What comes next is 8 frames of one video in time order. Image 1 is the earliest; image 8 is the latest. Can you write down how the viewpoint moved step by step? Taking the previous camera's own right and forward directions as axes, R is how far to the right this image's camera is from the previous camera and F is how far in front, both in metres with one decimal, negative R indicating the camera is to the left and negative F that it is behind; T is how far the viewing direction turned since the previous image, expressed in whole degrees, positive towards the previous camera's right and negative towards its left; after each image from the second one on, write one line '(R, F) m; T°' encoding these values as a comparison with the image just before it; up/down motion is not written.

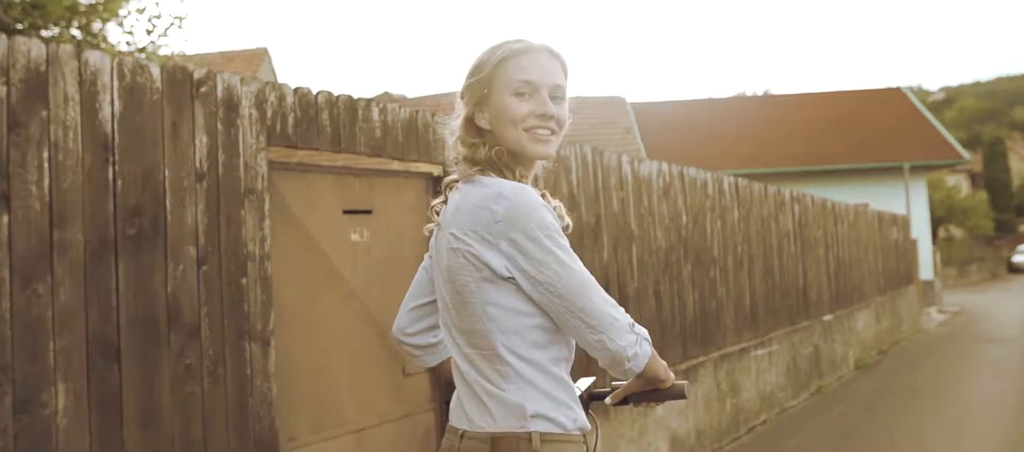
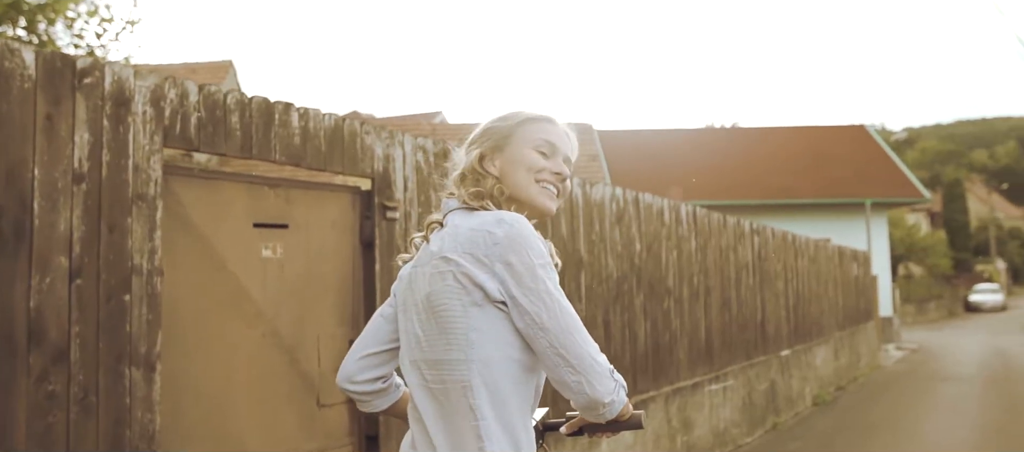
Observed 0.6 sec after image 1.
(+0.2, +0.4) m; +2°
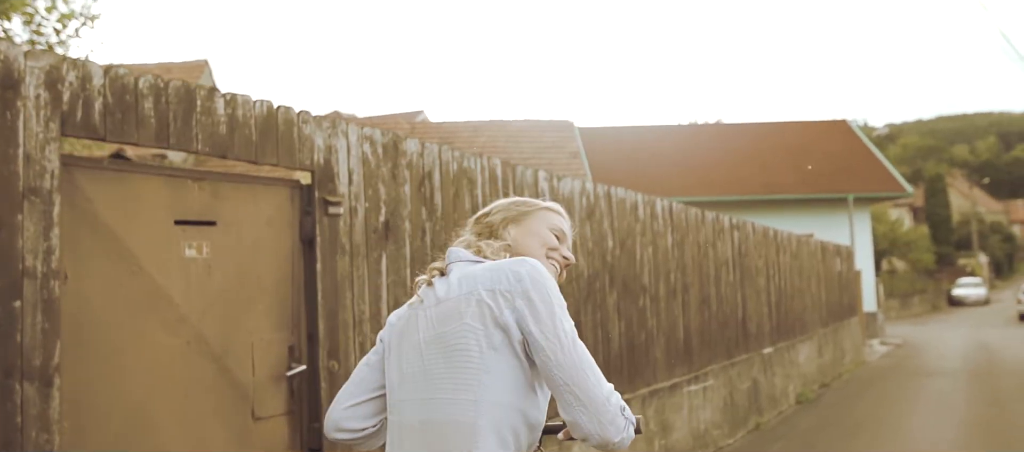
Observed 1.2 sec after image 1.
(+0.2, +0.3) m; +1°
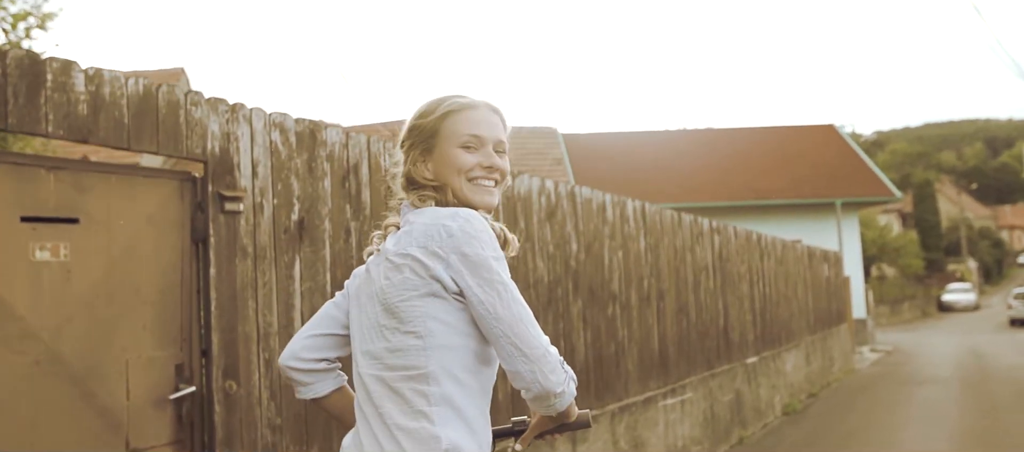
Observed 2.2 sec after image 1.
(+0.3, +0.6) m; +1°
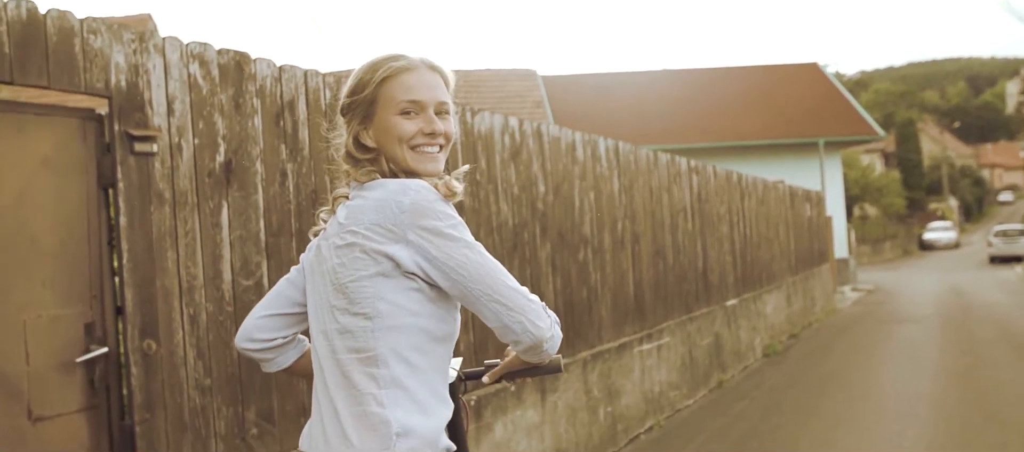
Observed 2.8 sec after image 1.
(+0.2, +0.3) m; +1°
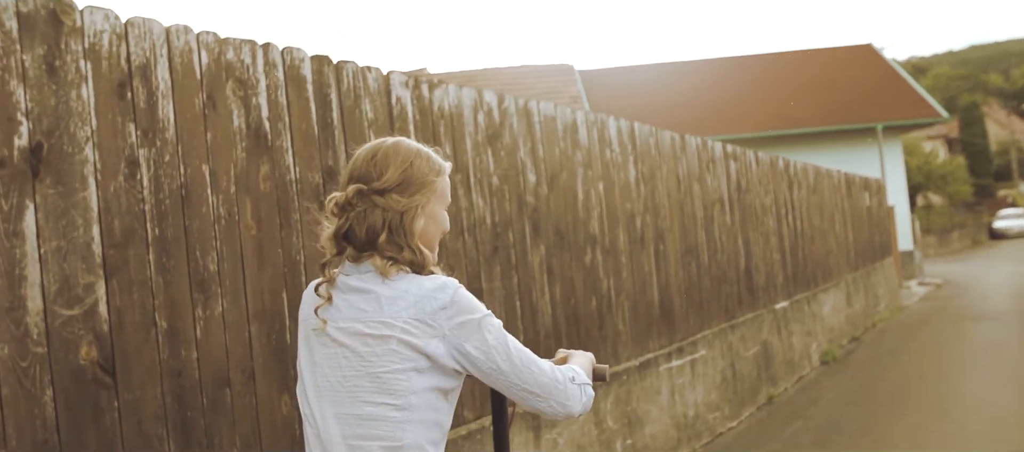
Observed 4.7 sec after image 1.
(+0.4, +1.1) m; -4°
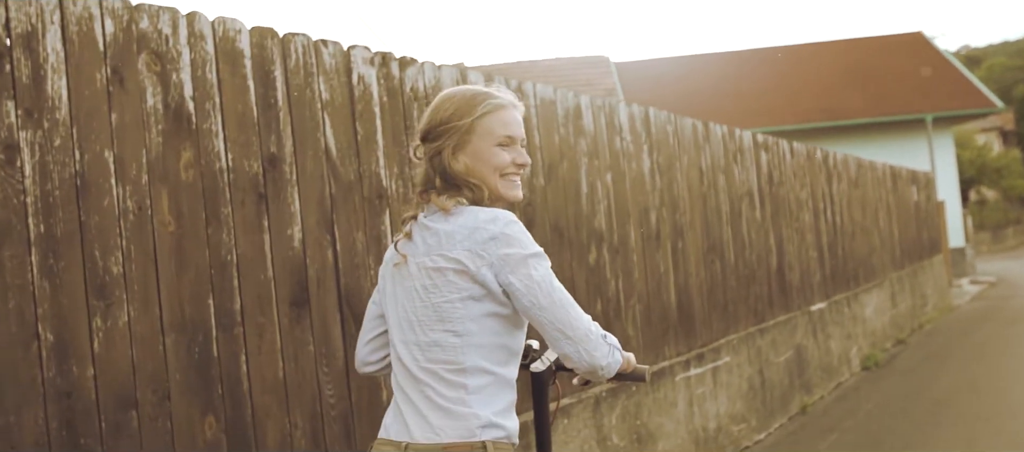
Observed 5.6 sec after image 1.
(+0.3, +0.5) m; -3°
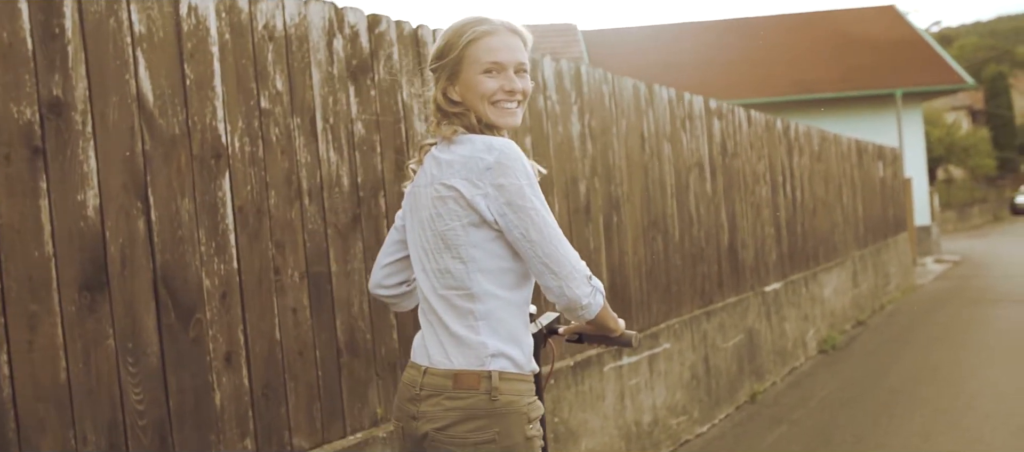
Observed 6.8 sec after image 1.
(+0.4, +0.6) m; +2°
